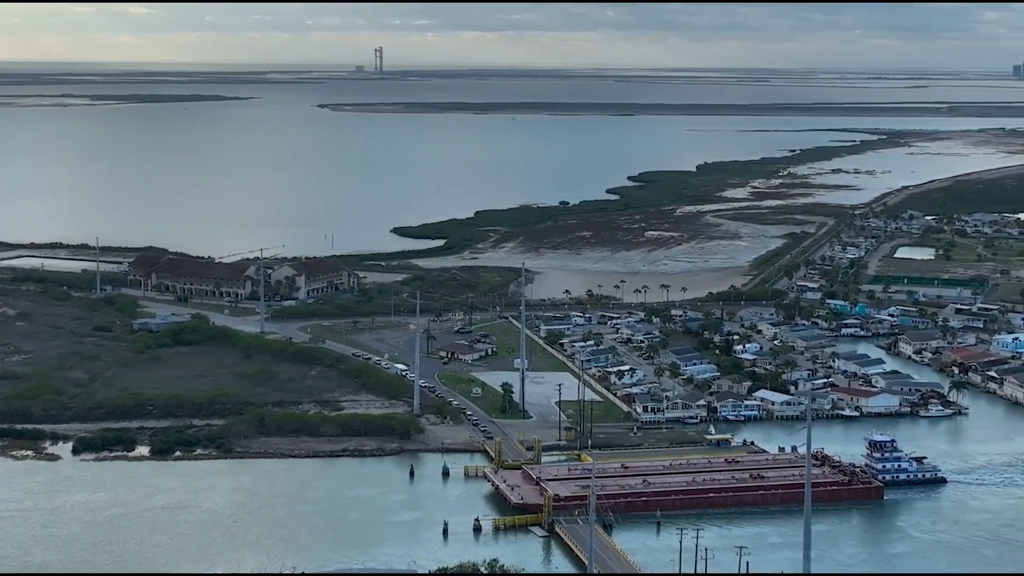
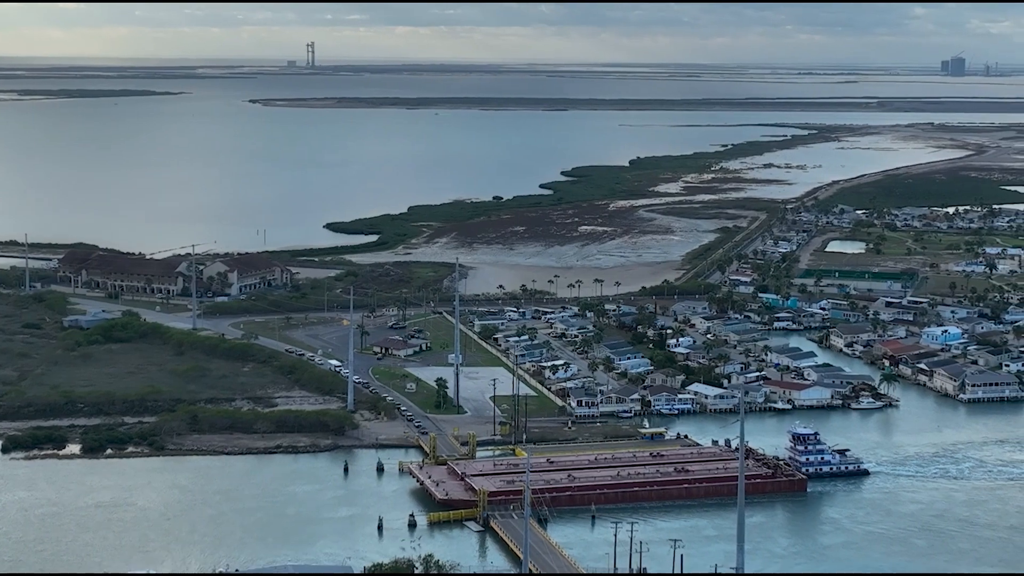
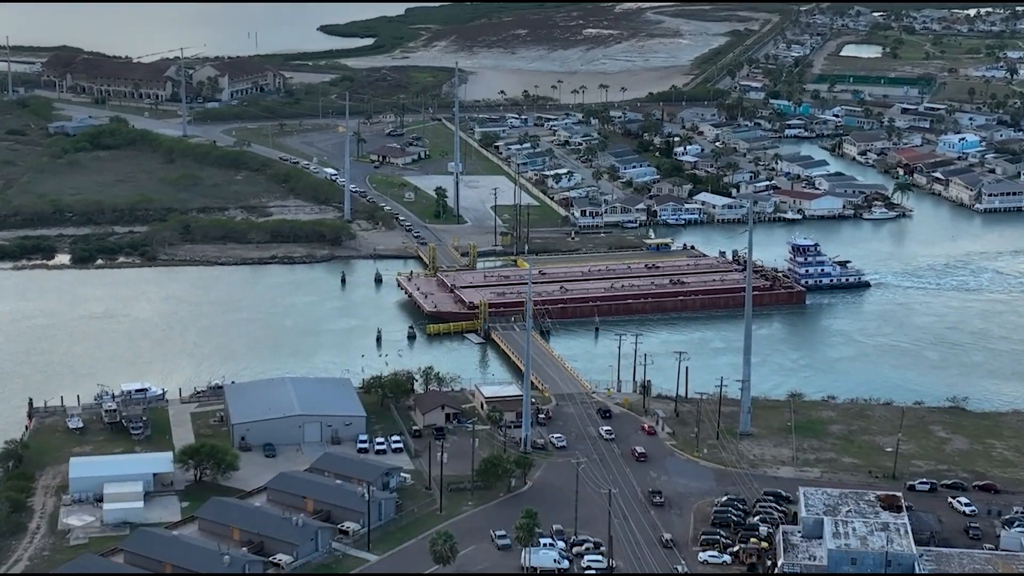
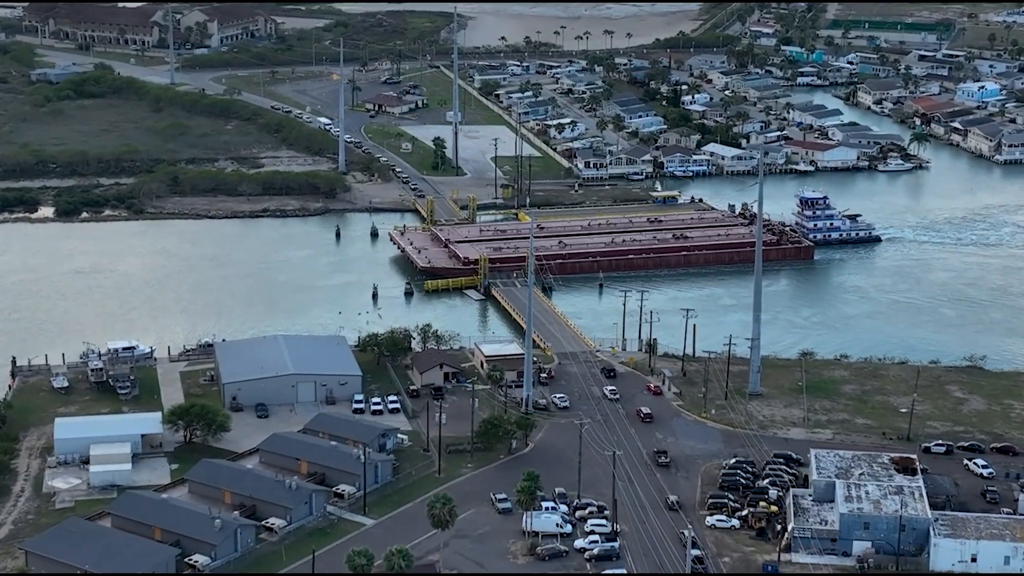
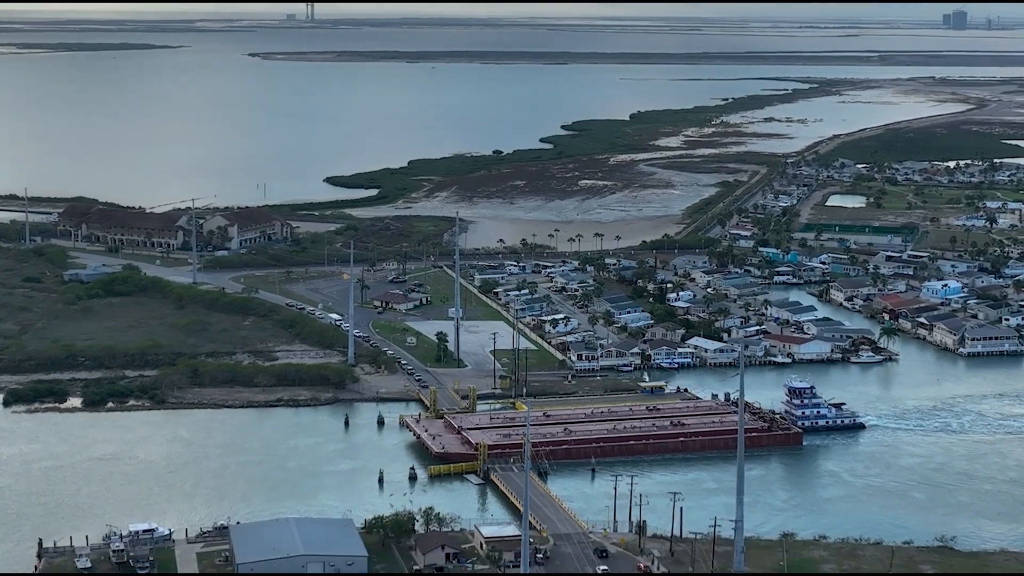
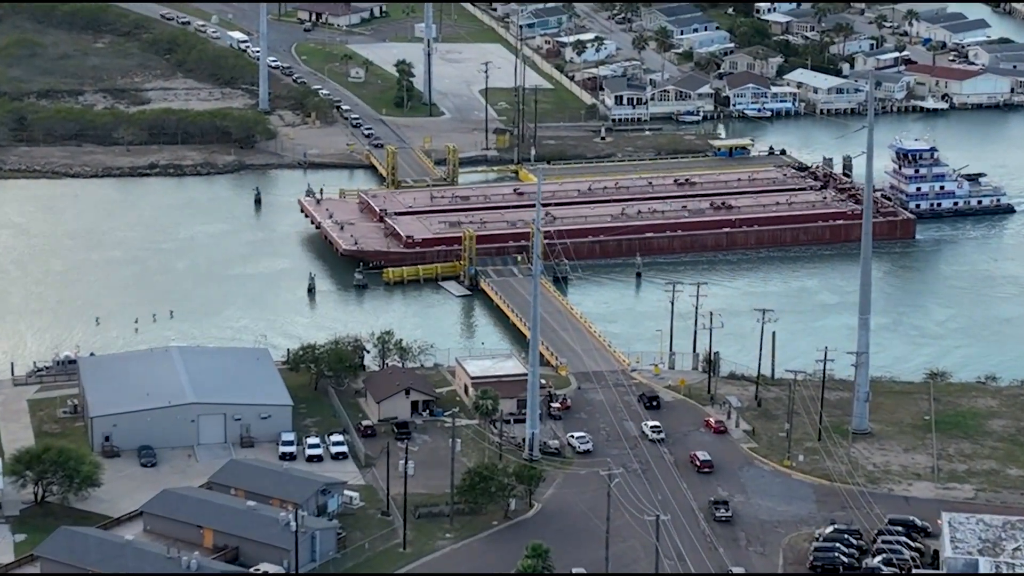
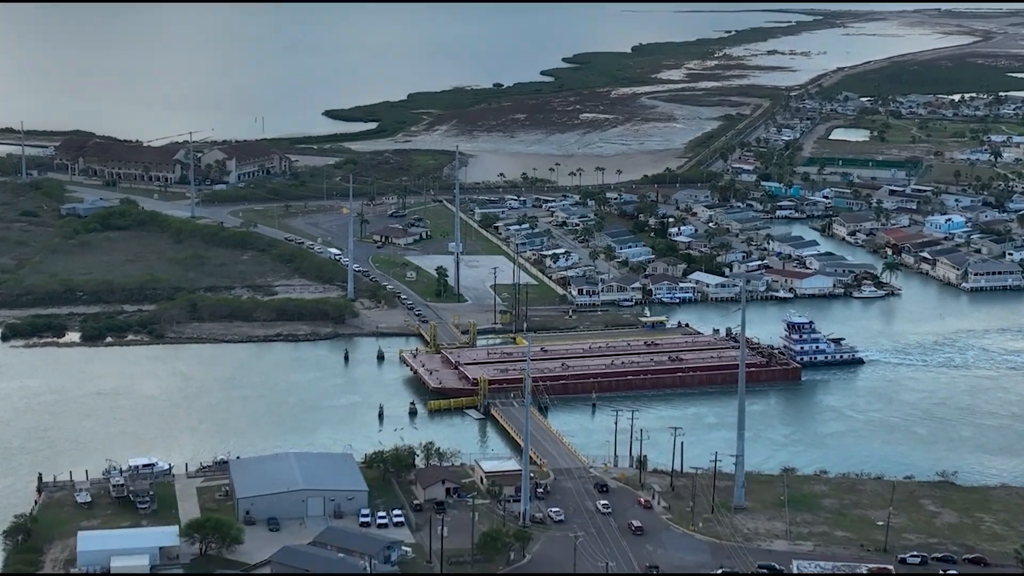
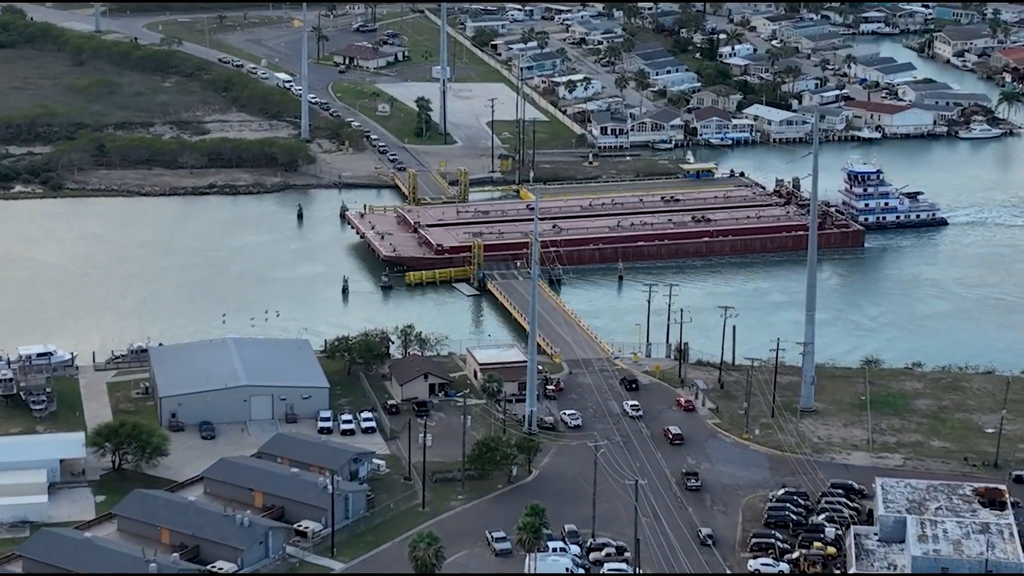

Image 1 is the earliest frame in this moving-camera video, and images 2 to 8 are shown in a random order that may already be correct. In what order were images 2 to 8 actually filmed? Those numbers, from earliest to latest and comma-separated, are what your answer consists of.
2, 5, 7, 3, 4, 8, 6
